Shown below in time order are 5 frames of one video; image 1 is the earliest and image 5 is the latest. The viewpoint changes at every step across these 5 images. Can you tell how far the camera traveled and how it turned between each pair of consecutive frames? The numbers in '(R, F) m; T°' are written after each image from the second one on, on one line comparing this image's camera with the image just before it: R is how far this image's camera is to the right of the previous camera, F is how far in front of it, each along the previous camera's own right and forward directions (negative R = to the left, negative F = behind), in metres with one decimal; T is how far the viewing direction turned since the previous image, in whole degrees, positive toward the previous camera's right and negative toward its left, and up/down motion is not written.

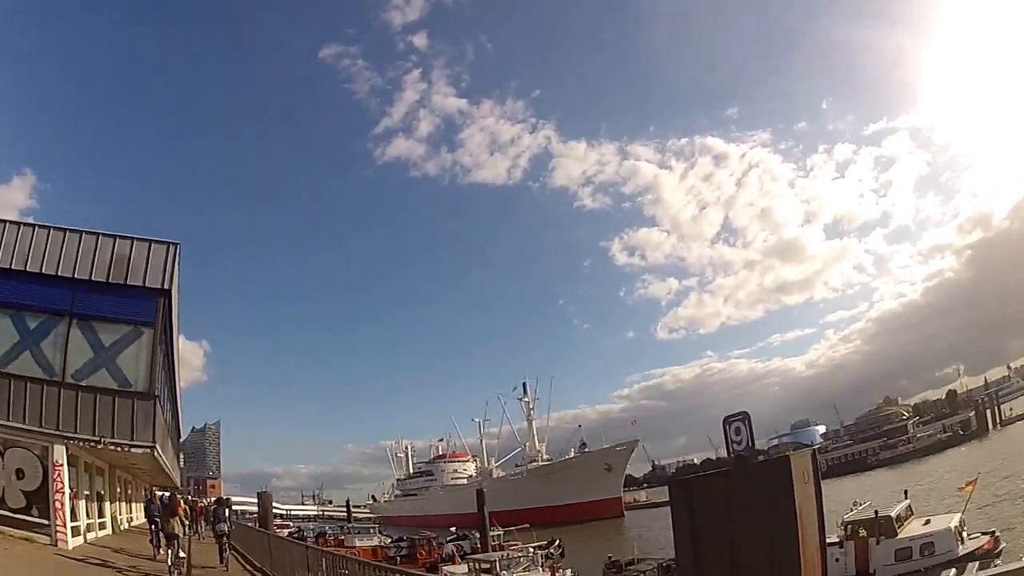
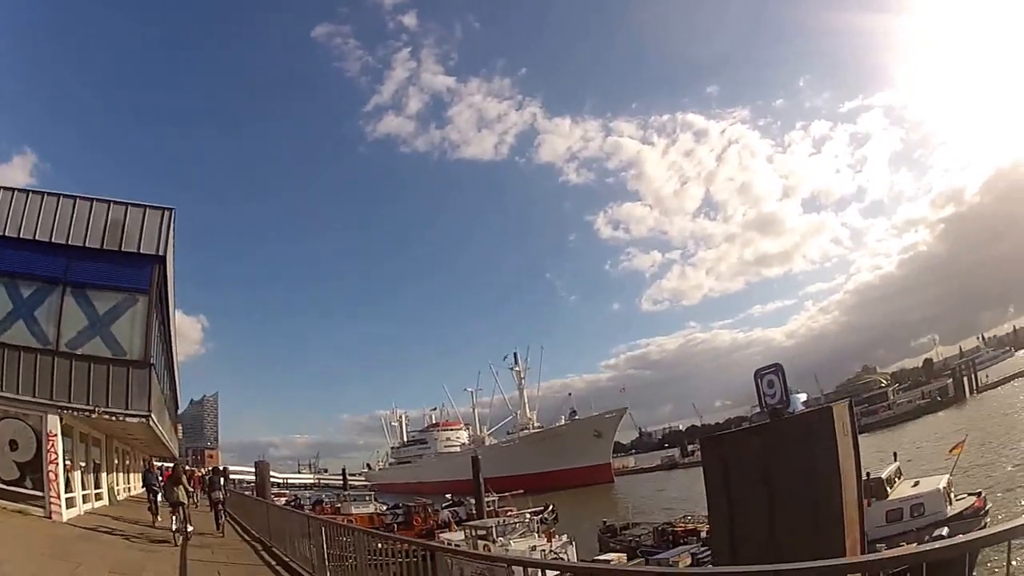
(-0.2, +0.2) m; +1°
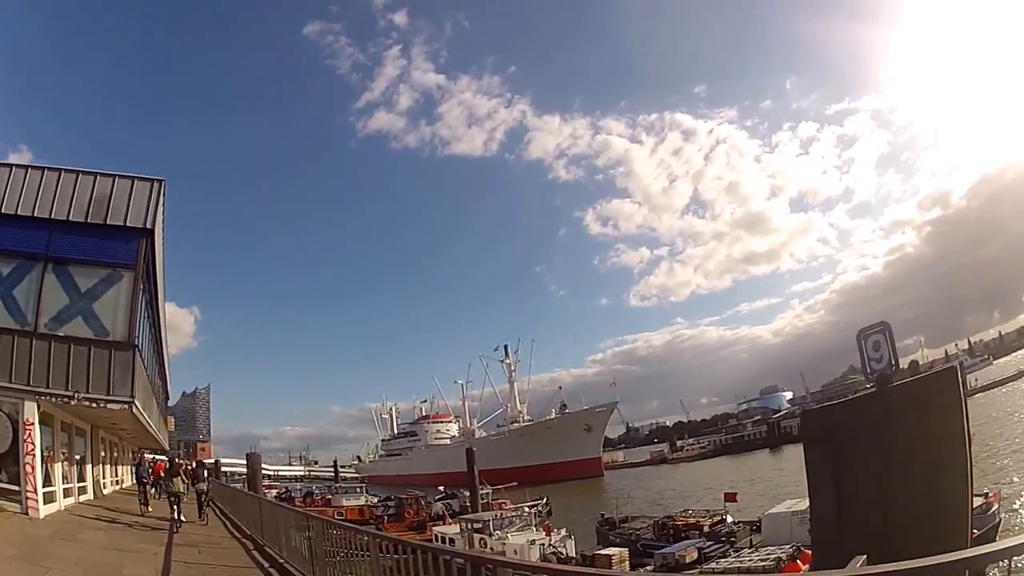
(-0.4, +0.8) m; +1°
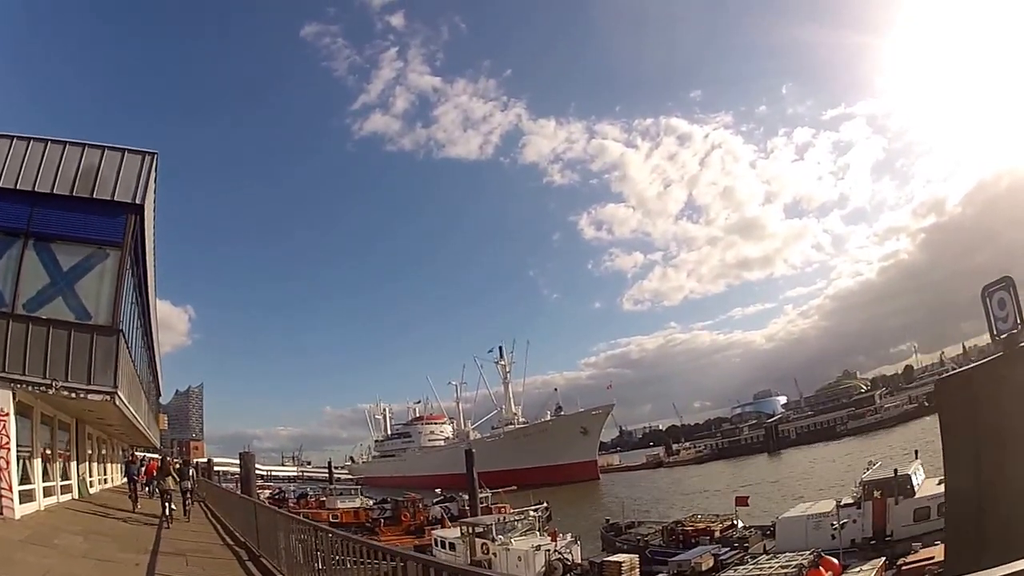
(-0.5, +0.9) m; 0°
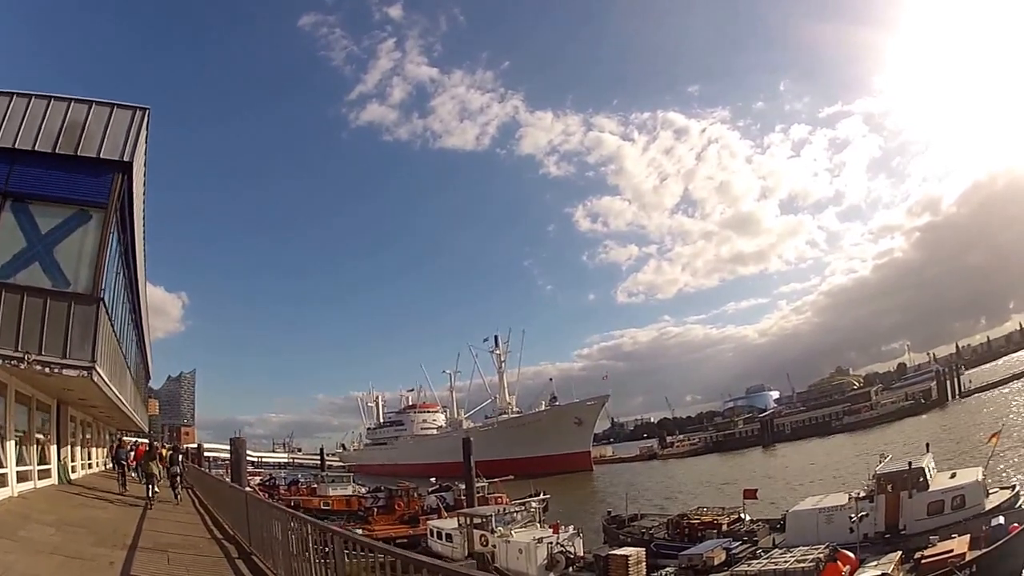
(-0.4, +0.9) m; 0°
